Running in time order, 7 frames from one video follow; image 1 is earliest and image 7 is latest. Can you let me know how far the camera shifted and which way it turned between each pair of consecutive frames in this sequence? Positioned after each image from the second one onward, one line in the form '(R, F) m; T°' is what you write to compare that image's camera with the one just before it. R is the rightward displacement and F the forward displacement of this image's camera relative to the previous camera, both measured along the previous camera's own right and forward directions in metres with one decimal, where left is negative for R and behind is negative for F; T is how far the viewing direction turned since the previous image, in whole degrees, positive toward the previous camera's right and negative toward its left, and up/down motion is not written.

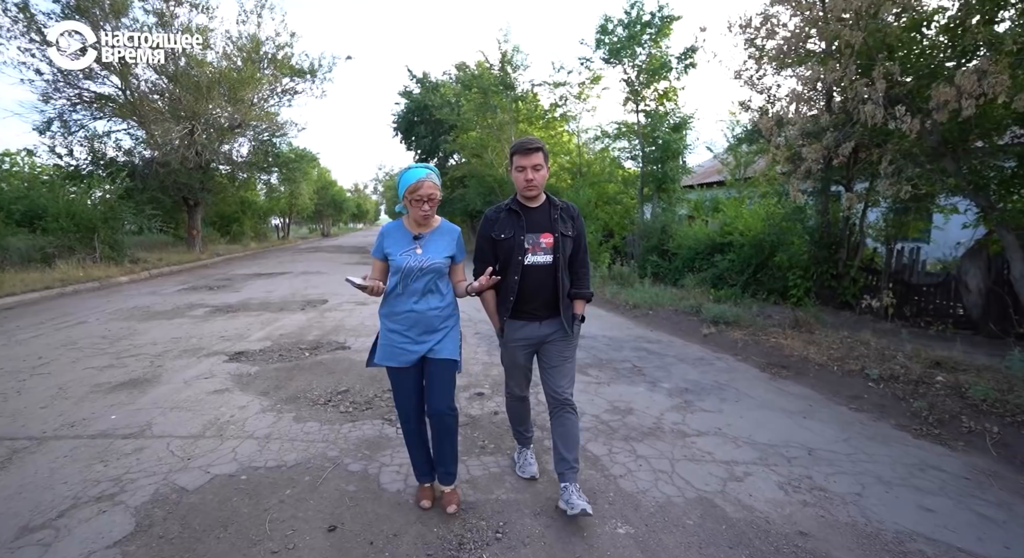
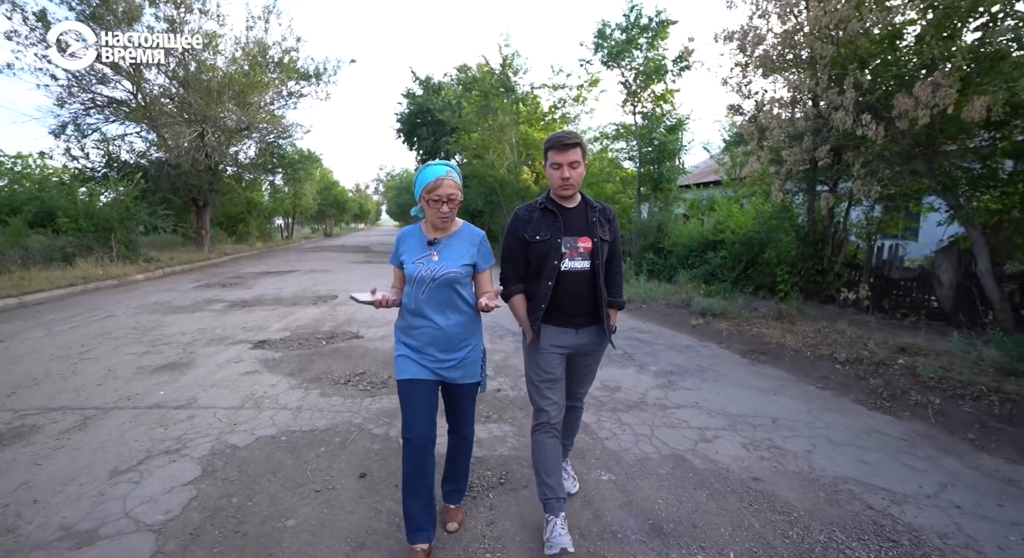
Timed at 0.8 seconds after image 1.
(0.0, -0.5) m; 0°
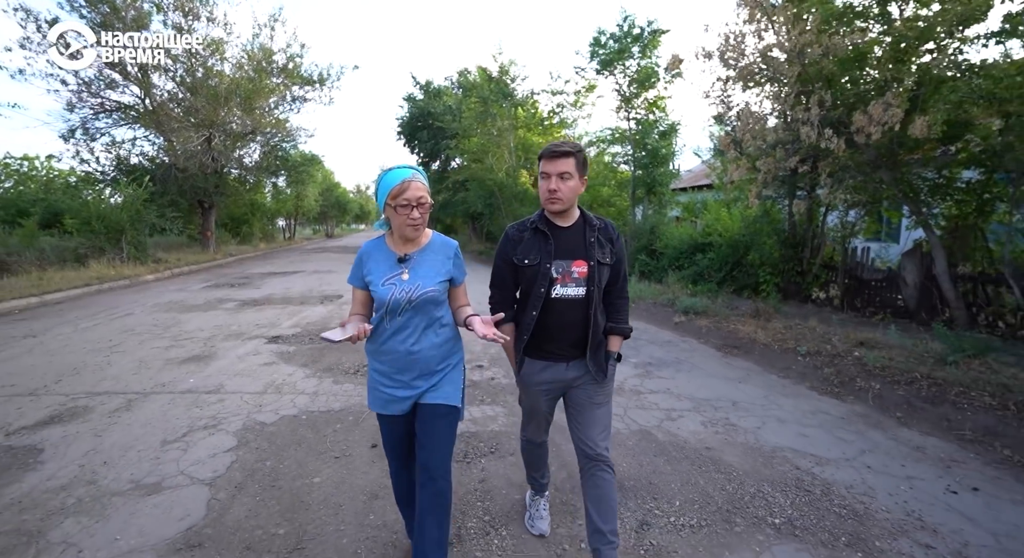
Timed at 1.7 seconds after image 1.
(+0.1, -0.6) m; 0°
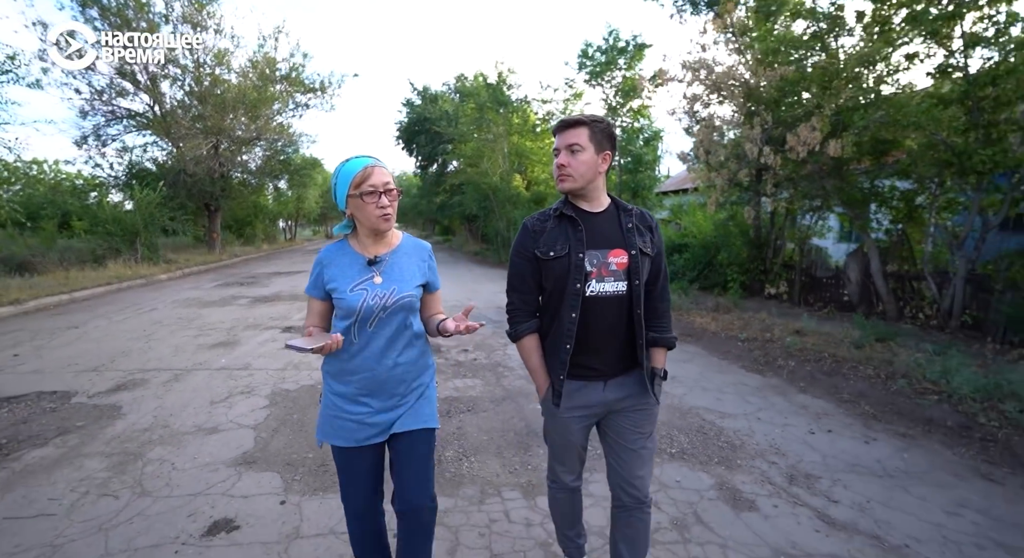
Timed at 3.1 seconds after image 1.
(+0.2, -1.0) m; 0°
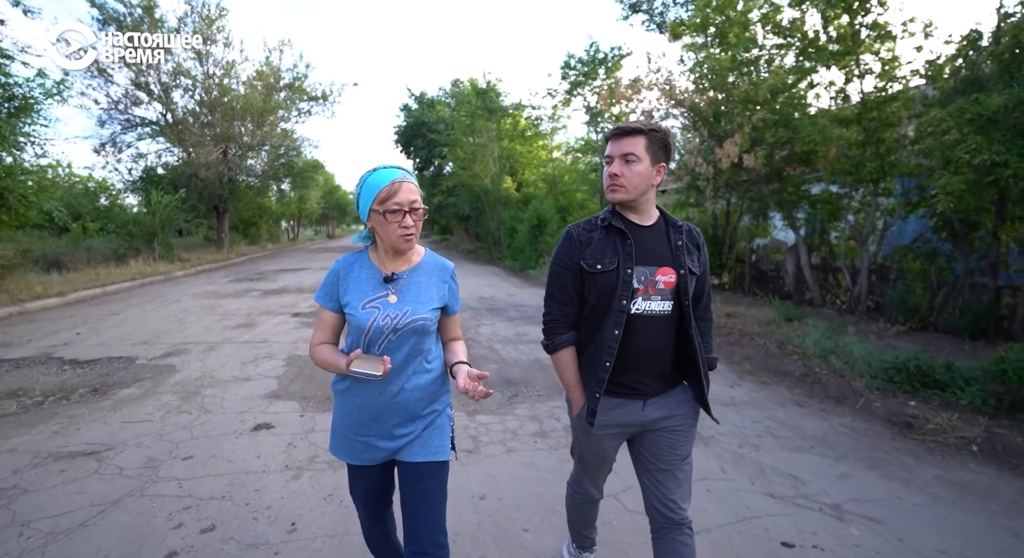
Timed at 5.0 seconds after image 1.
(+0.5, -1.3) m; 0°
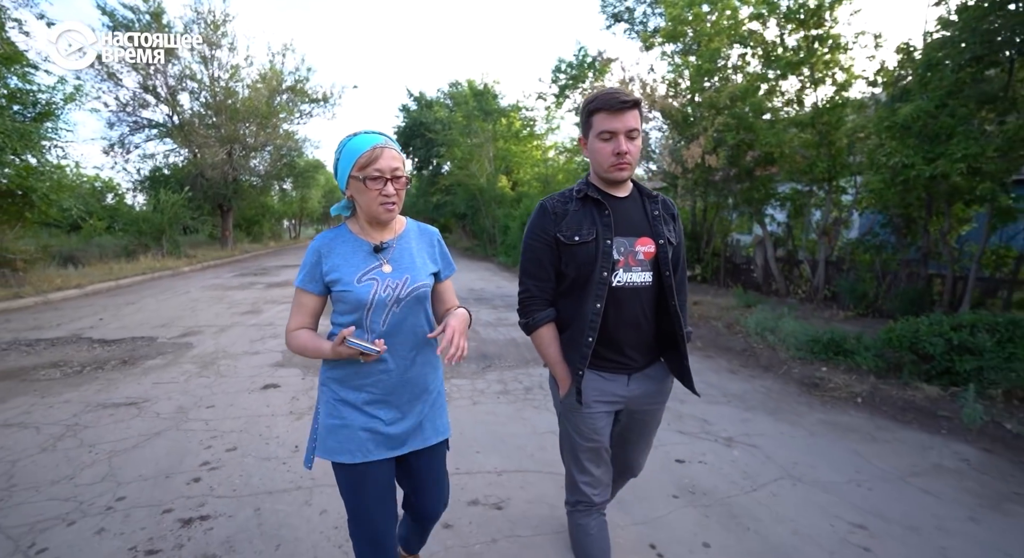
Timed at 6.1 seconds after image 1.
(+0.3, -0.7) m; 0°
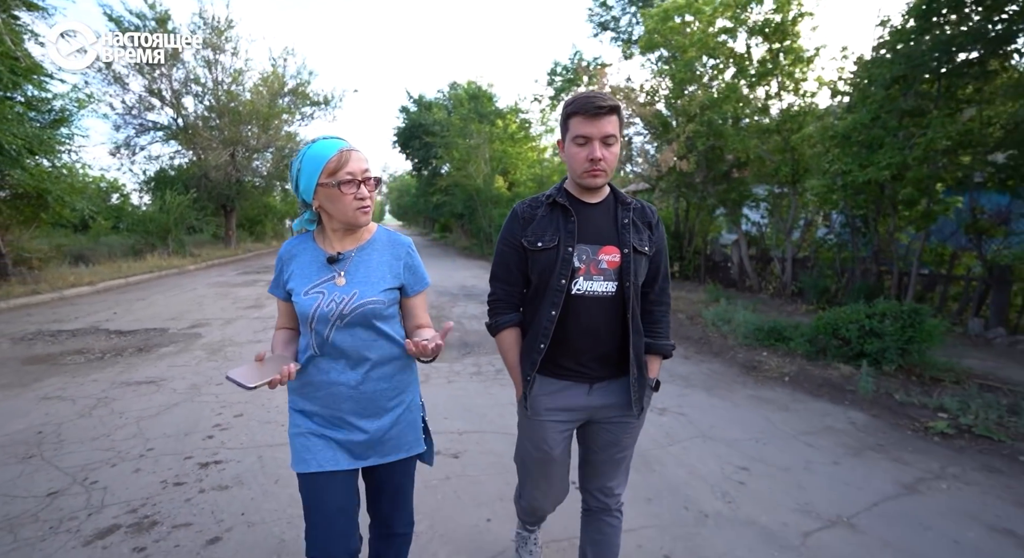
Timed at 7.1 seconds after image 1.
(+0.3, -0.6) m; 0°
